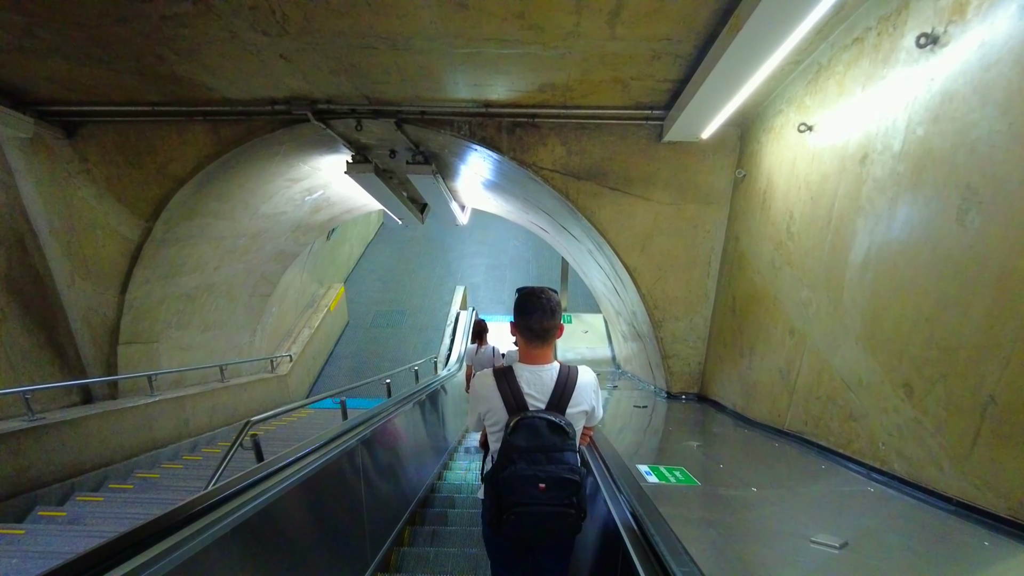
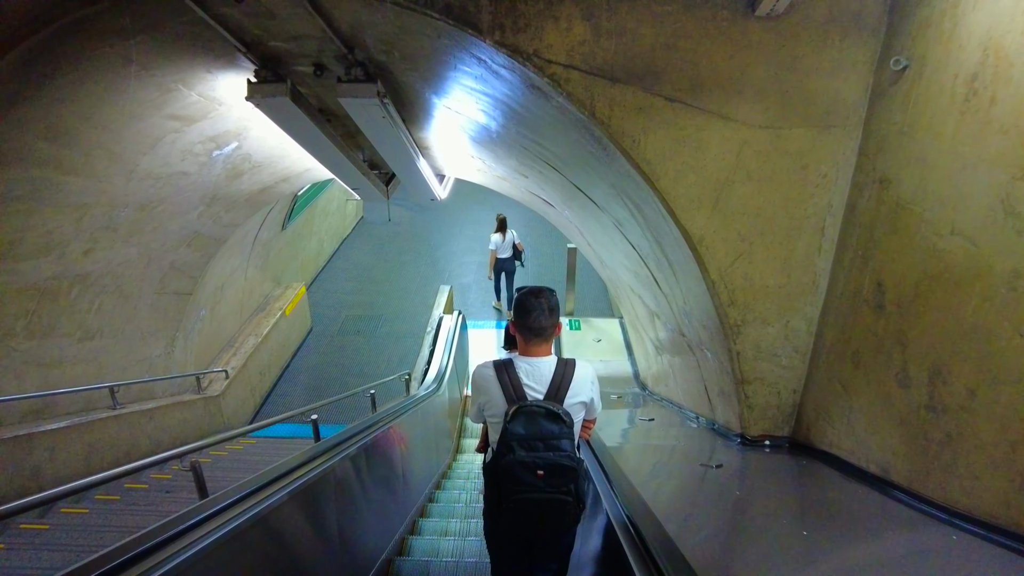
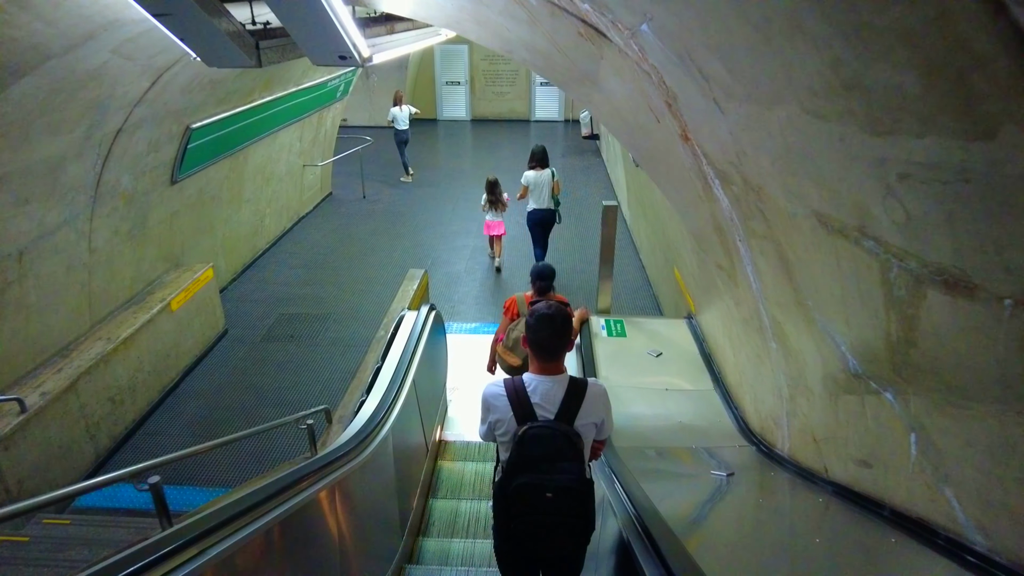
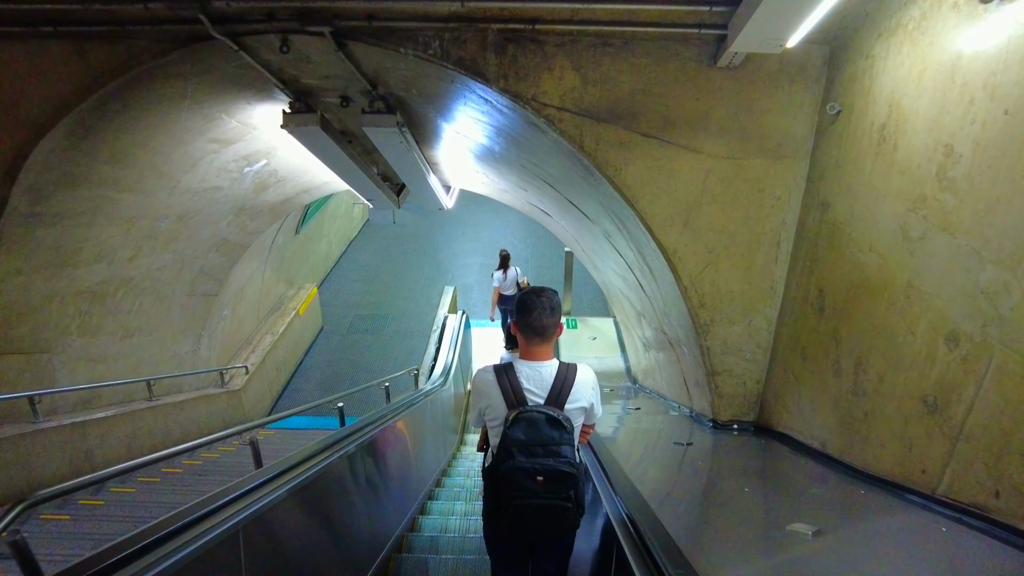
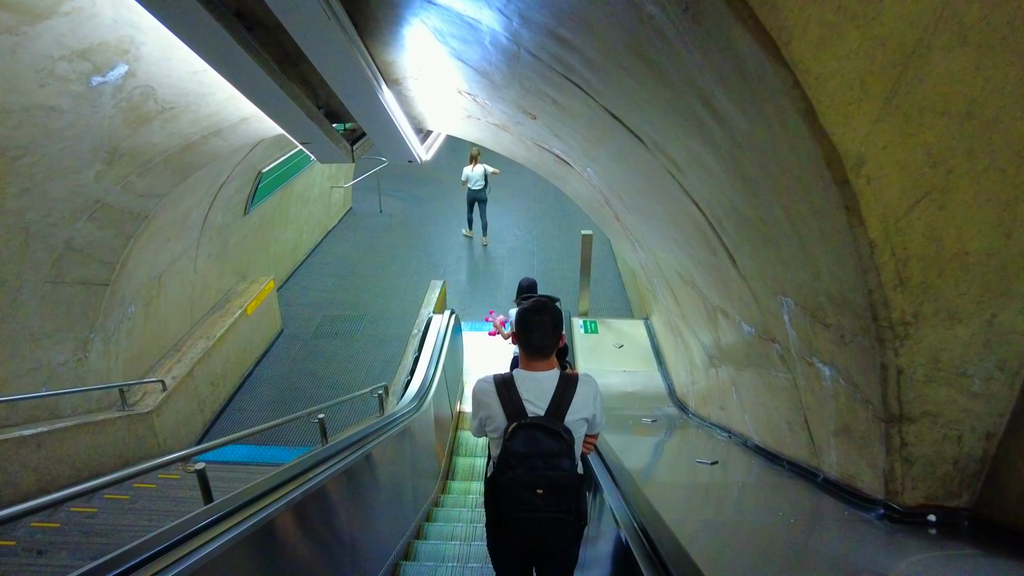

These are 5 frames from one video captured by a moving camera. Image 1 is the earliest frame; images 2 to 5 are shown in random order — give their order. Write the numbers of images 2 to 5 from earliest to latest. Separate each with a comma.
4, 2, 5, 3
